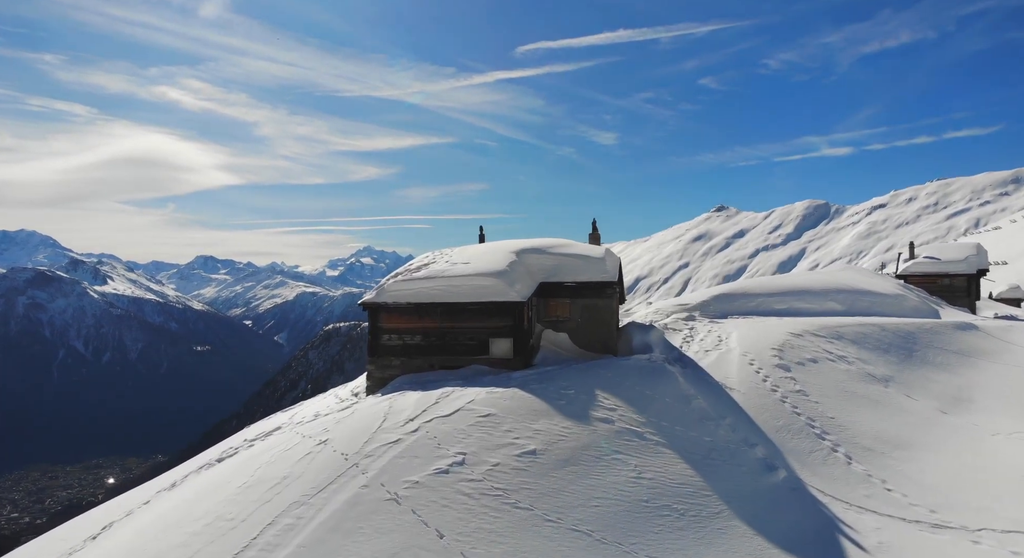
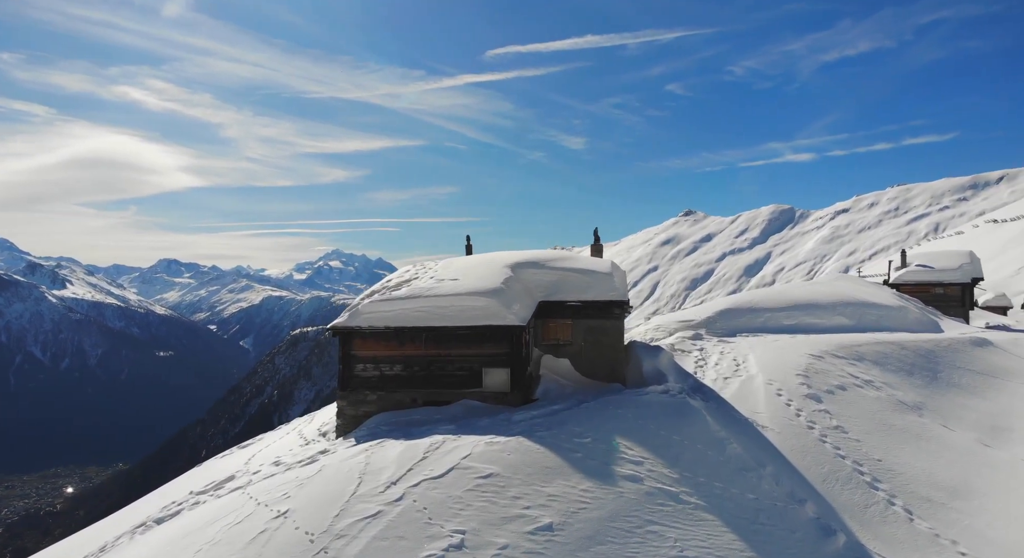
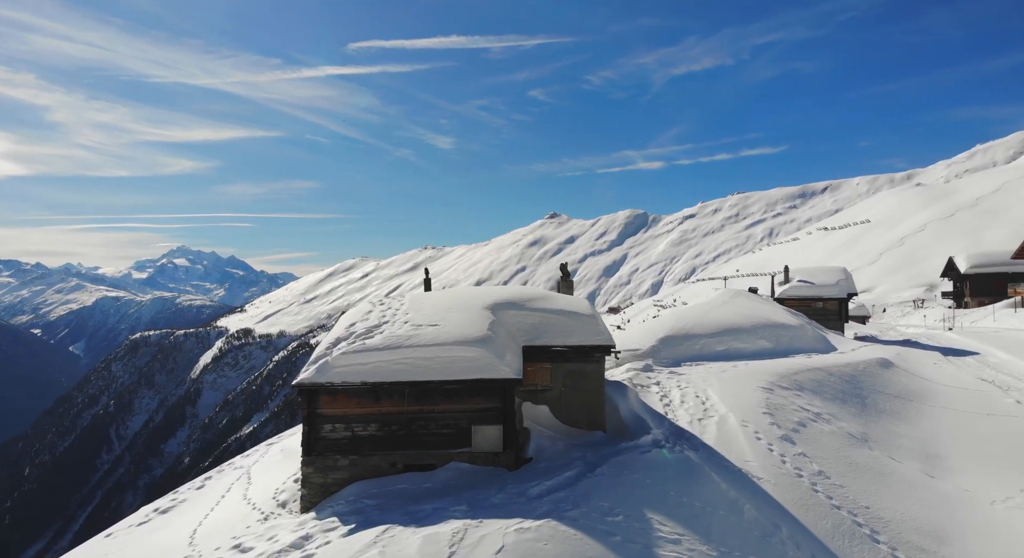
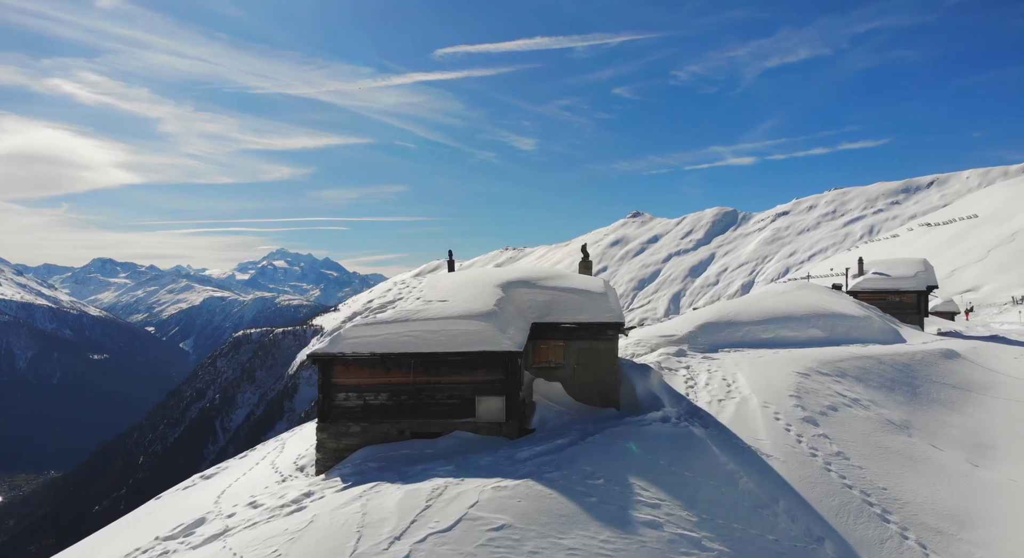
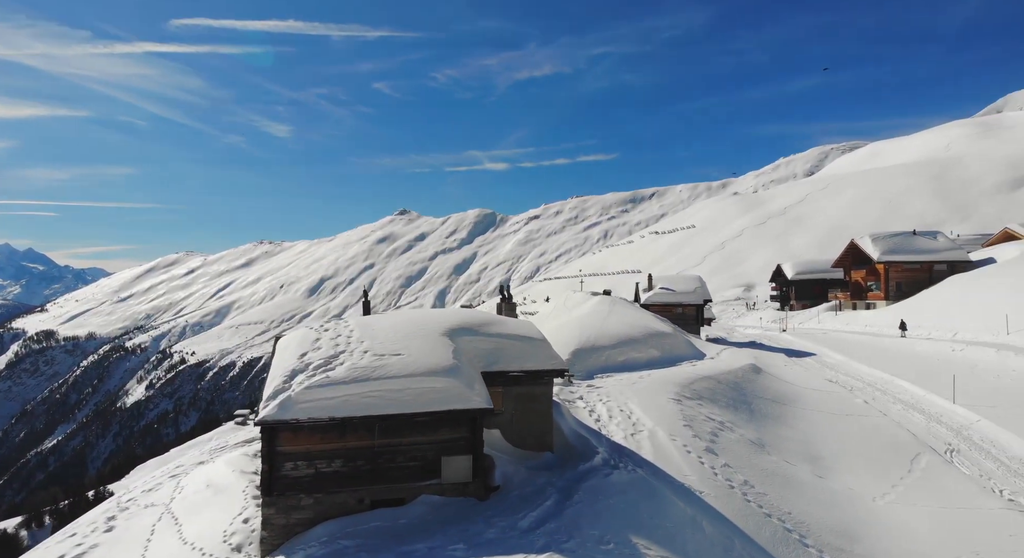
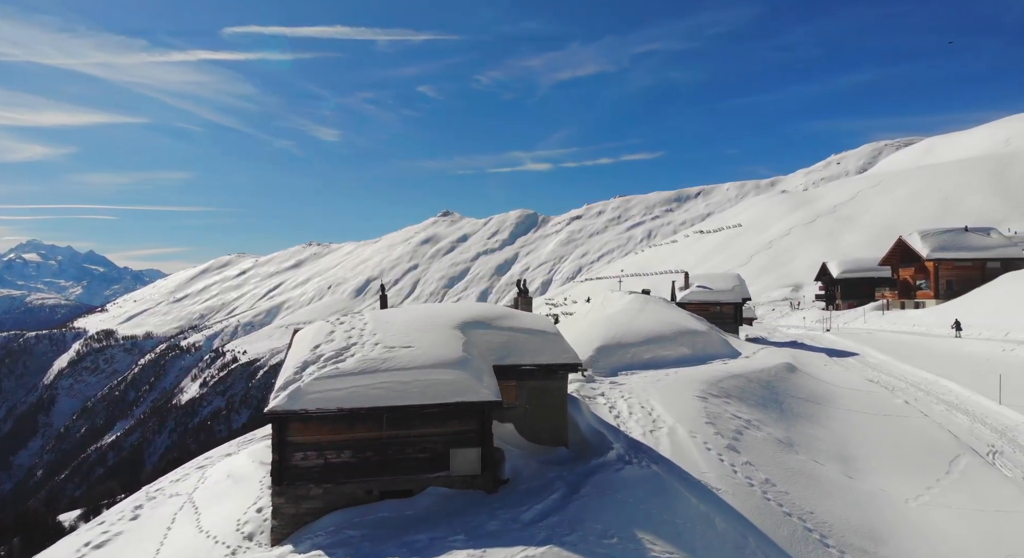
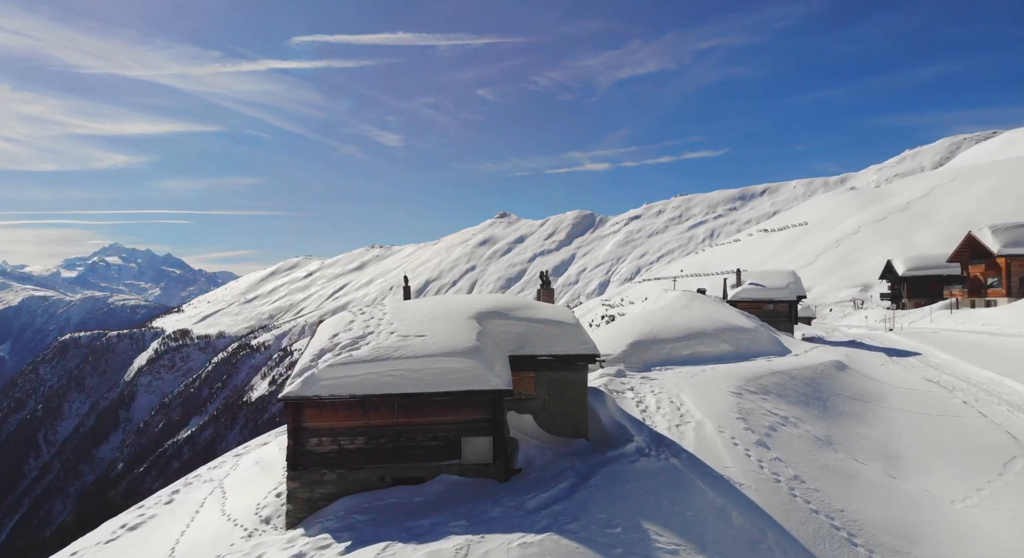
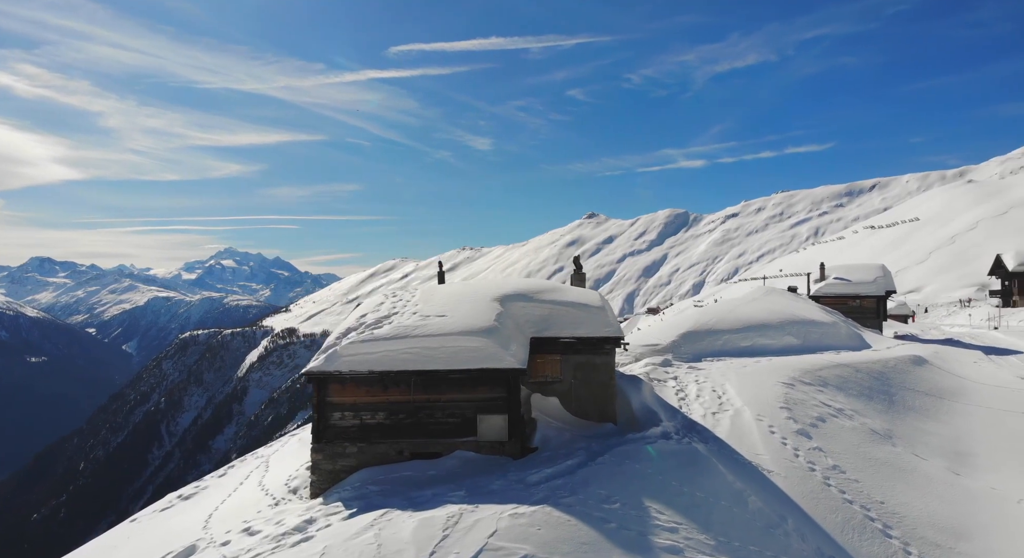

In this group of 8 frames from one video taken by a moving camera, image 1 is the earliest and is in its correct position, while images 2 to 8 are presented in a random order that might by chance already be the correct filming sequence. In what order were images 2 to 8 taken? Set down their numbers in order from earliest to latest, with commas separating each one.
2, 4, 8, 3, 7, 6, 5
